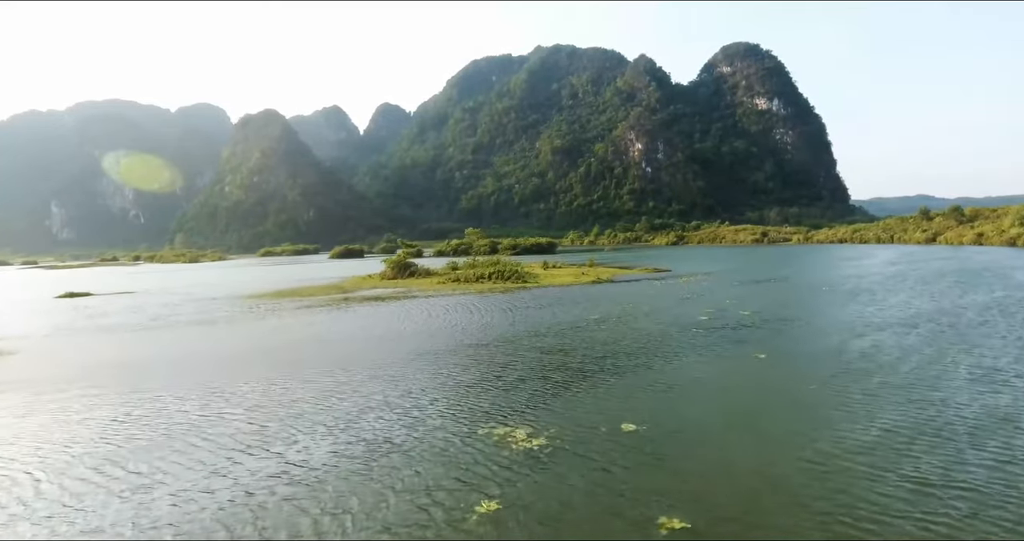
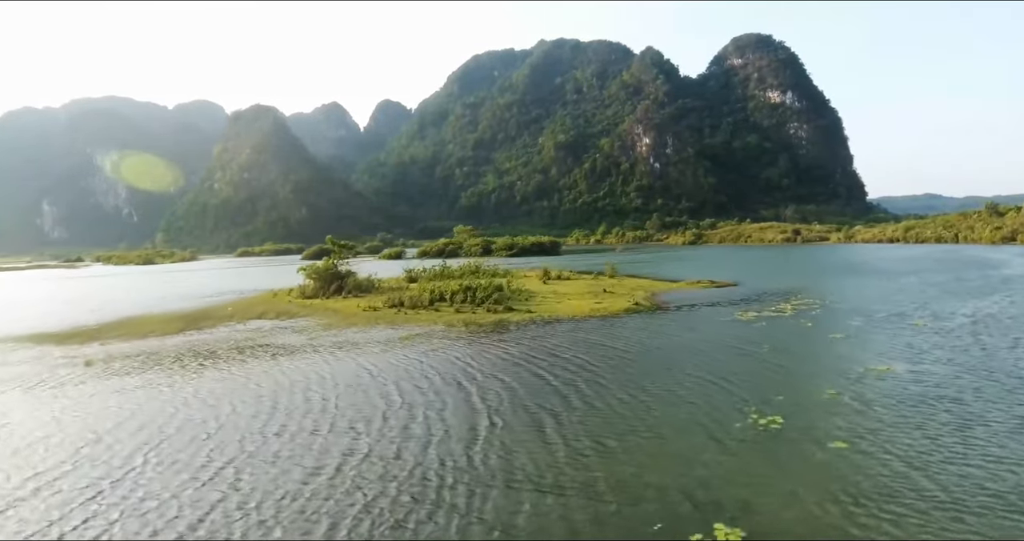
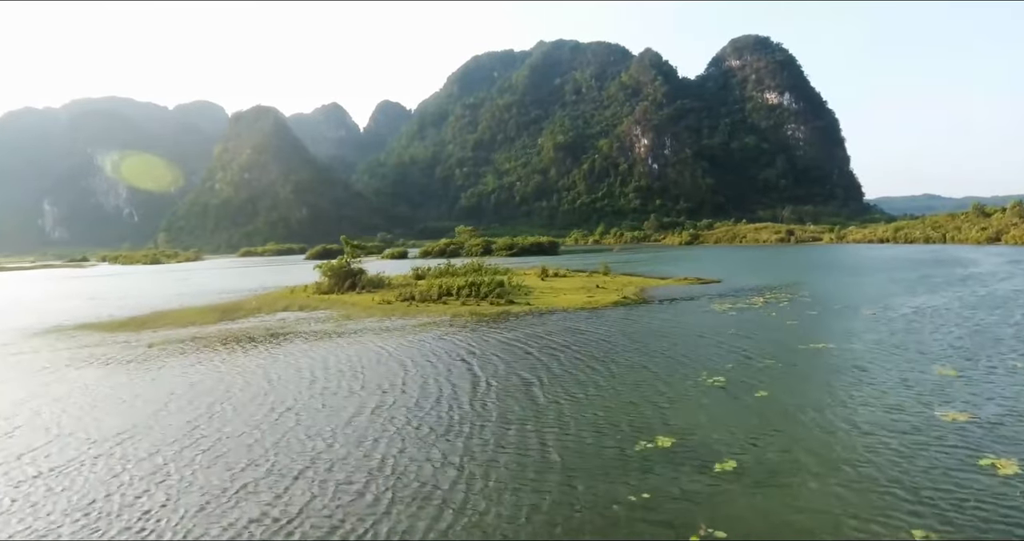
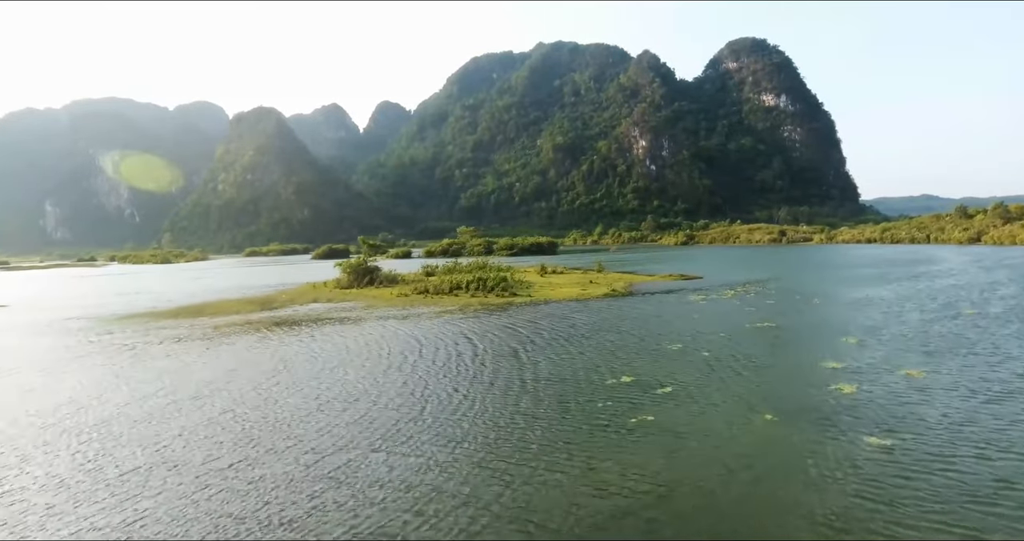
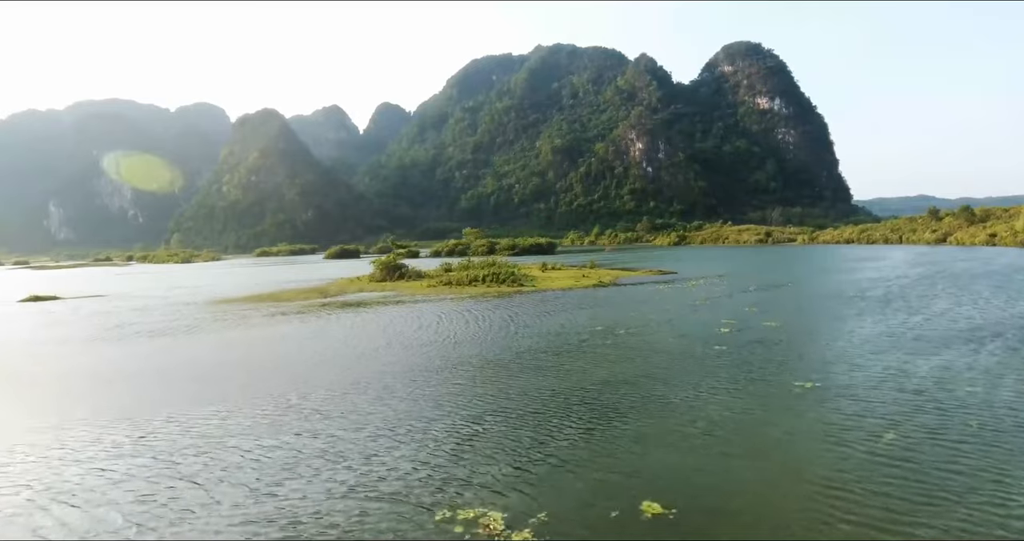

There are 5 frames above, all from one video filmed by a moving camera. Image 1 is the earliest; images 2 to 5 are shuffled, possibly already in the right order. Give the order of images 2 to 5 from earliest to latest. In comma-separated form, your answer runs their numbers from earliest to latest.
5, 4, 3, 2
